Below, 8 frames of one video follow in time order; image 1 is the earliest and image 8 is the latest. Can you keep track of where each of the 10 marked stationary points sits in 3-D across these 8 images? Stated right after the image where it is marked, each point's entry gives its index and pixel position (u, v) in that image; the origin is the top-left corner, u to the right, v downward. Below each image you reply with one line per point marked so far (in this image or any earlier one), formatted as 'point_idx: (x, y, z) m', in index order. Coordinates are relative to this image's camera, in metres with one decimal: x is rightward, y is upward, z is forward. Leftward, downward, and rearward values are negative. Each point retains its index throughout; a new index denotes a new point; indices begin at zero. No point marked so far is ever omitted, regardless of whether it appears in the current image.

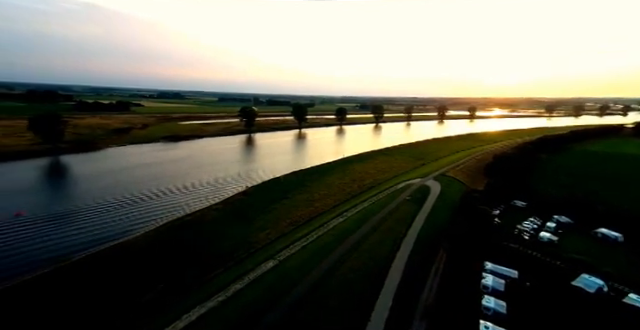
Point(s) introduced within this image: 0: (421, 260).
0: (+6.2, -5.8, +20.0) m
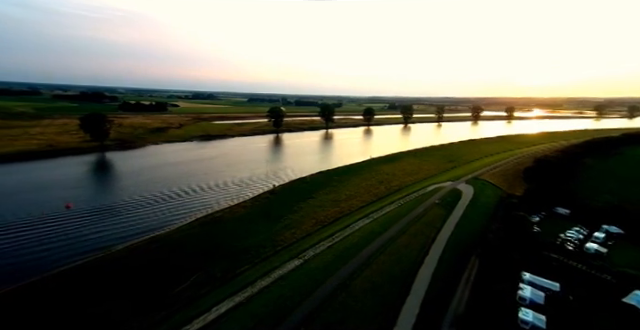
0: (+7.7, -5.9, +19.1) m
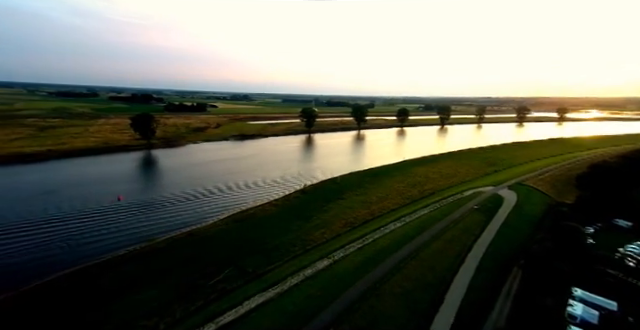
0: (+9.4, -6.2, +18.0) m
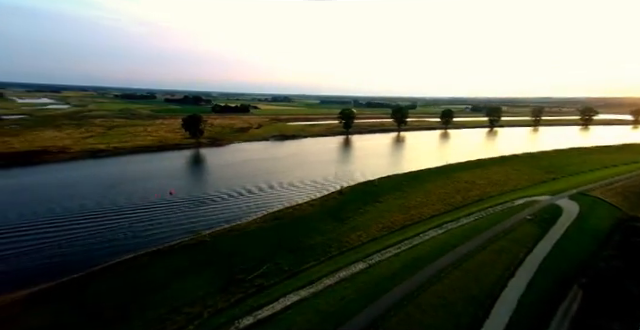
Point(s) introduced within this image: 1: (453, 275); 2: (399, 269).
0: (+11.3, -6.5, +16.2) m
1: (+7.3, -6.0, +17.9) m
2: (+4.5, -6.0, +18.7) m
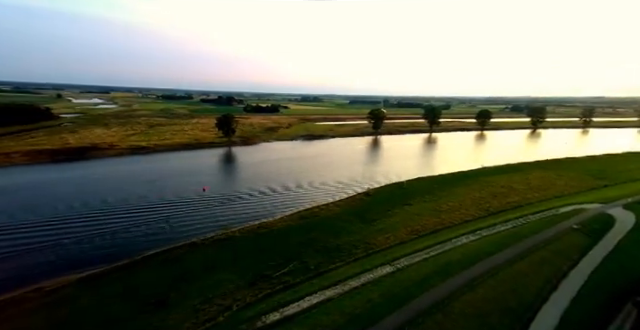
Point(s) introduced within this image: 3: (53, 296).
0: (+12.5, -6.8, +14.8) m
1: (+8.7, -6.2, +16.7) m
2: (+6.0, -6.1, +17.8) m
3: (-14.5, -6.9, +17.6) m
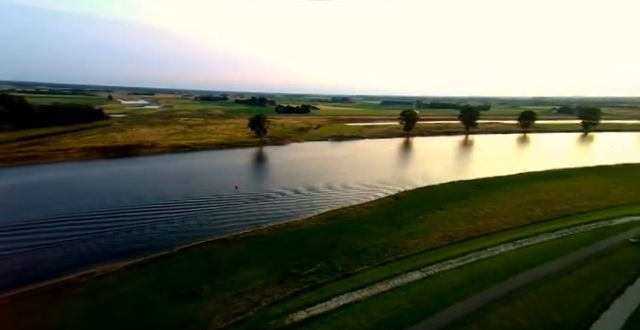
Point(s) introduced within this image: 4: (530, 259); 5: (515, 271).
0: (+13.7, -7.1, +13.1) m
1: (+10.0, -6.5, +15.4) m
2: (+7.5, -6.3, +16.7) m
3: (-12.9, -6.7, +18.3) m
4: (+12.6, -5.7, +19.3) m
5: (+10.9, -6.0, +18.0) m
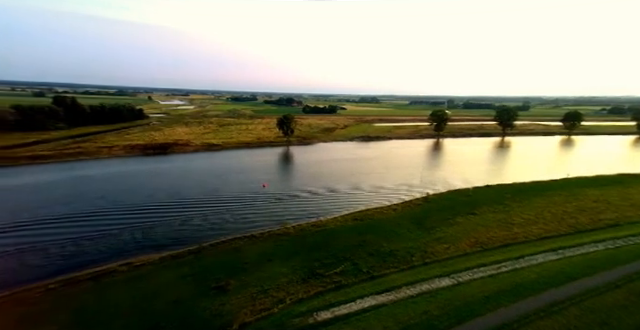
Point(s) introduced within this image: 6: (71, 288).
0: (+14.7, -7.4, +11.5) m
1: (+11.3, -6.7, +14.1) m
2: (+8.8, -6.5, +15.6) m
3: (-11.4, -6.6, +18.8) m
4: (+14.1, -5.9, +17.8) m
5: (+12.3, -6.2, +16.6) m
6: (-13.4, -6.6, +17.5) m
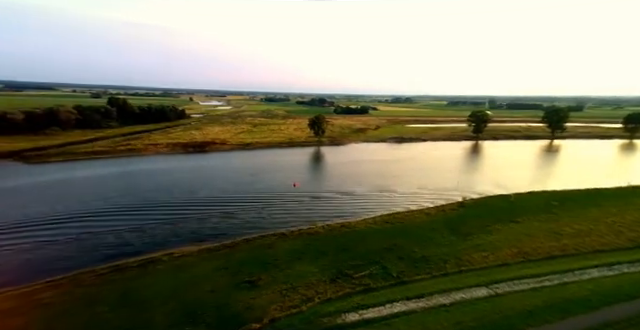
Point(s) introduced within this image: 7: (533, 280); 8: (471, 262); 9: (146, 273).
0: (+15.6, -7.7, +9.5) m
1: (+12.5, -7.0, +12.4) m
2: (+10.2, -6.7, +14.2) m
3: (-9.6, -6.4, +19.3) m
4: (+15.7, -6.3, +15.8) m
5: (+13.8, -6.5, +14.8) m
6: (-11.7, -6.3, +18.1) m
7: (+12.0, -6.5, +17.4) m
8: (+9.7, -6.3, +19.8) m
9: (-9.6, -6.4, +18.1) m
